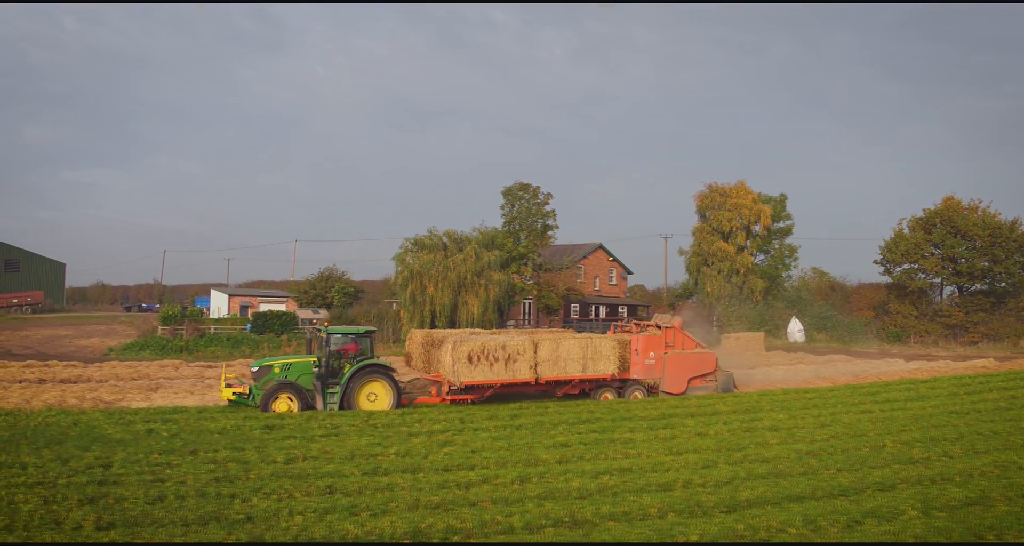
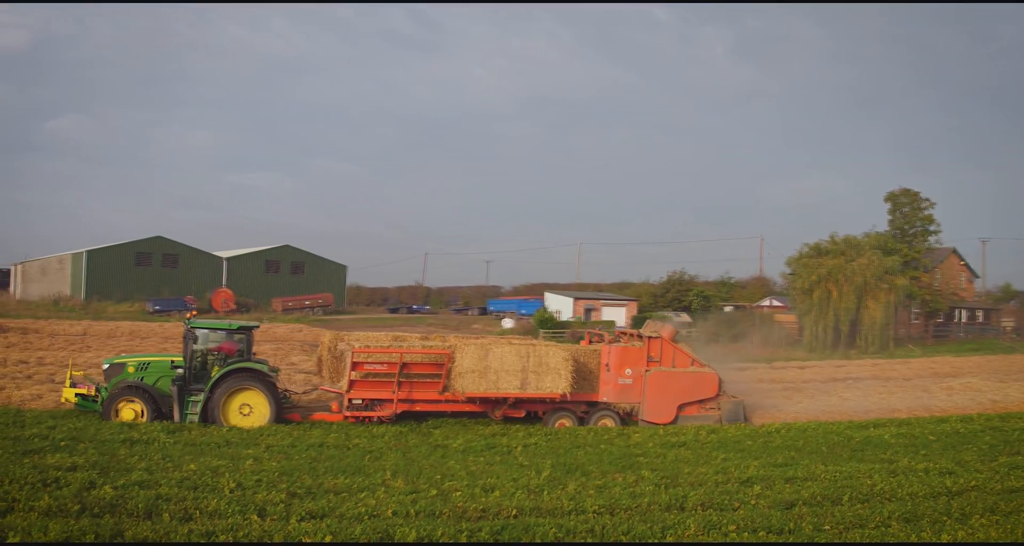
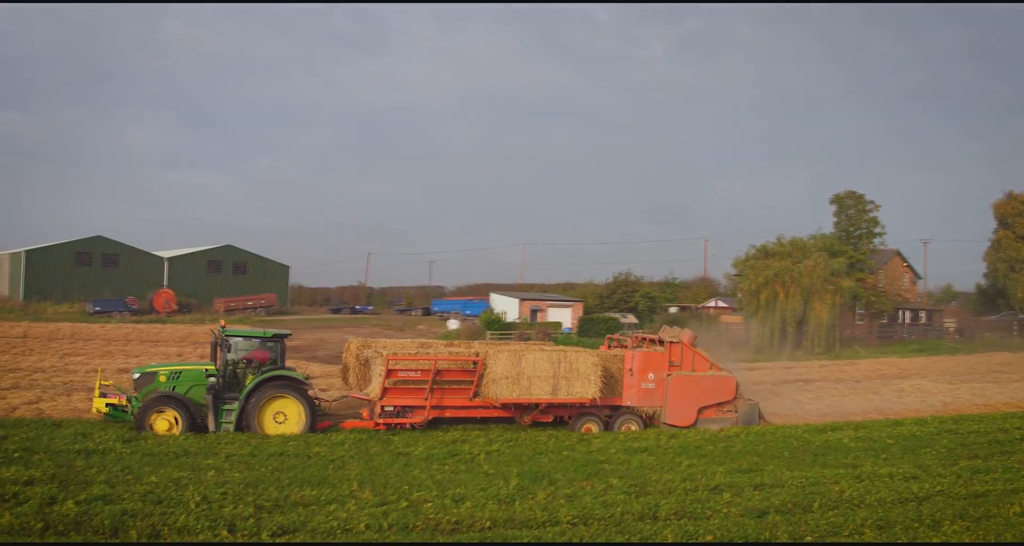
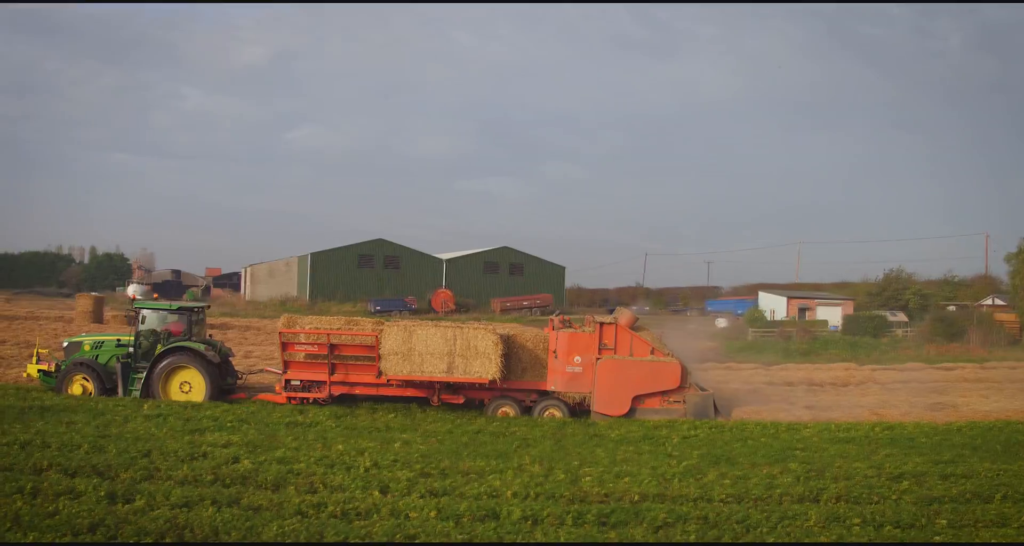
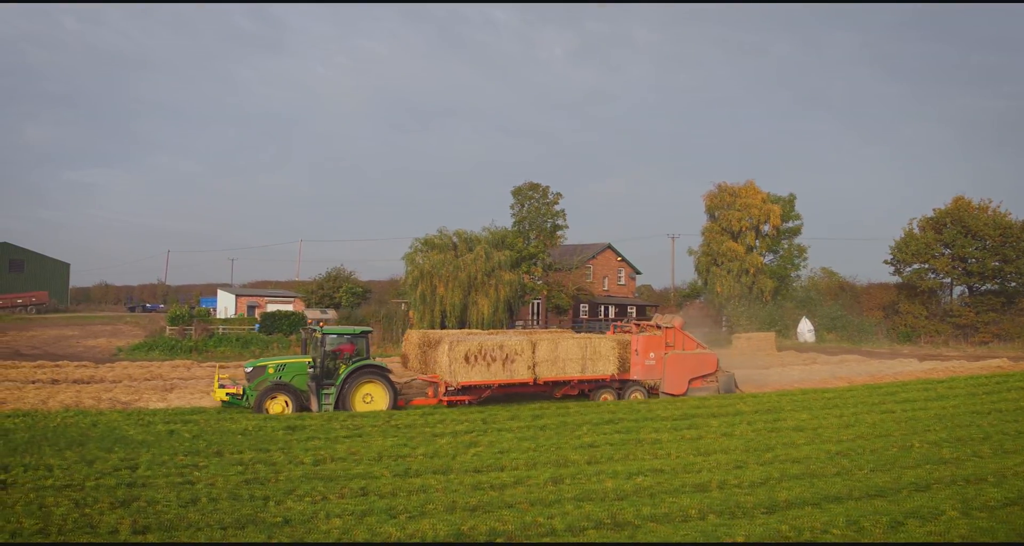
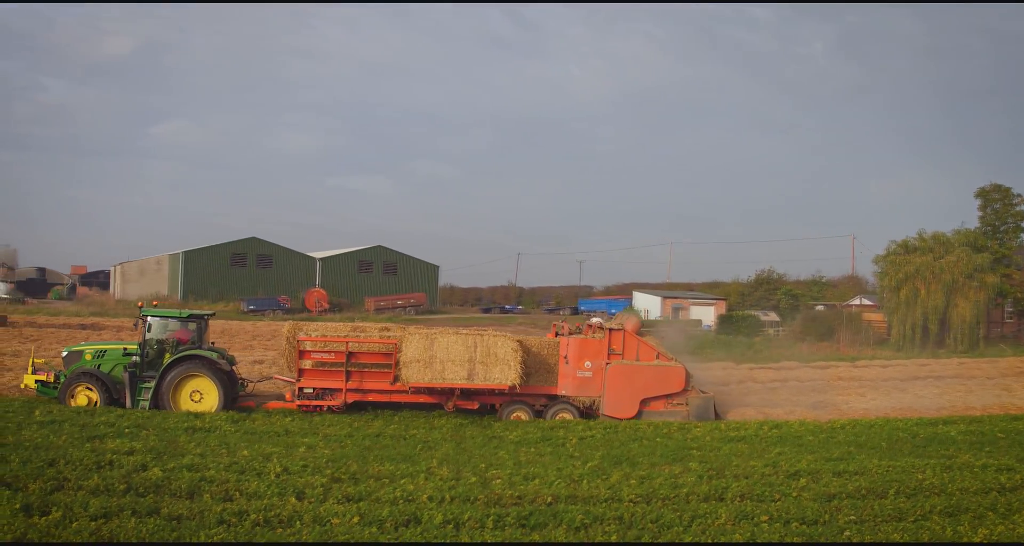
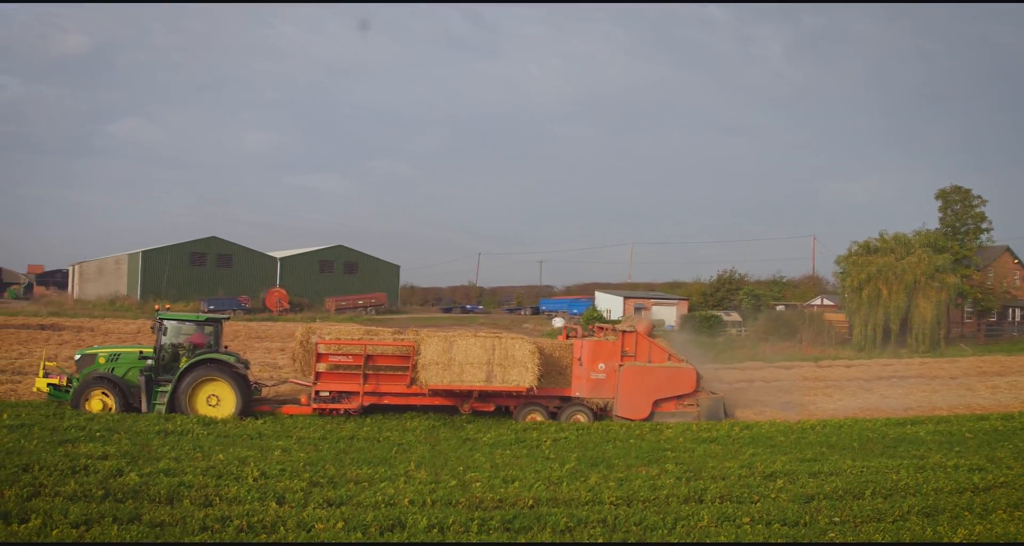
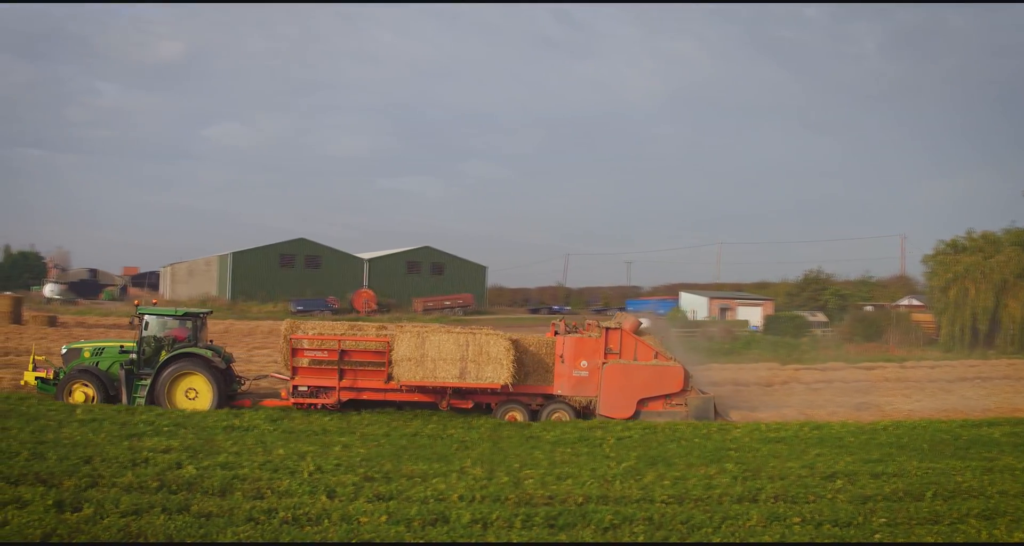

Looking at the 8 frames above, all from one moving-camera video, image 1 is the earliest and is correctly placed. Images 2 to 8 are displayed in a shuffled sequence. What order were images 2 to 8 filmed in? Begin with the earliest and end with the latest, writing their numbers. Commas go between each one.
5, 3, 2, 7, 6, 8, 4
